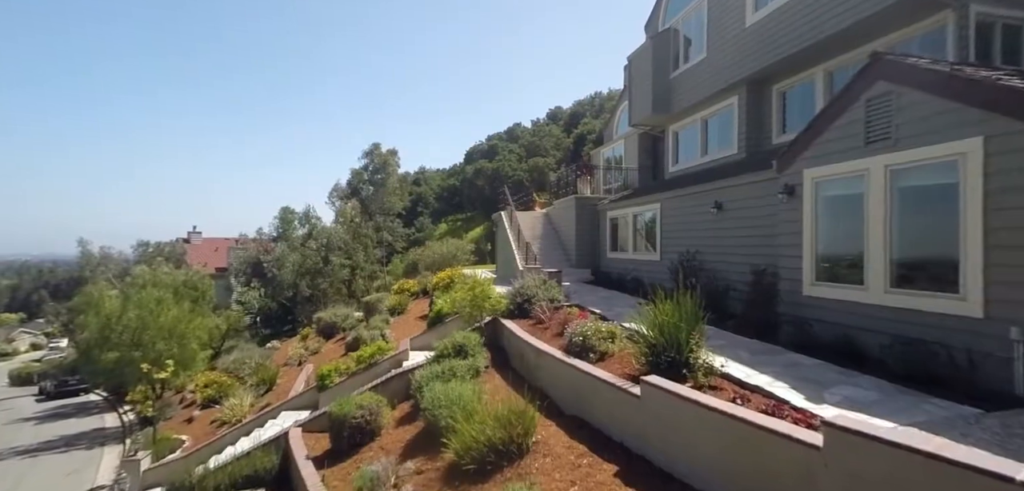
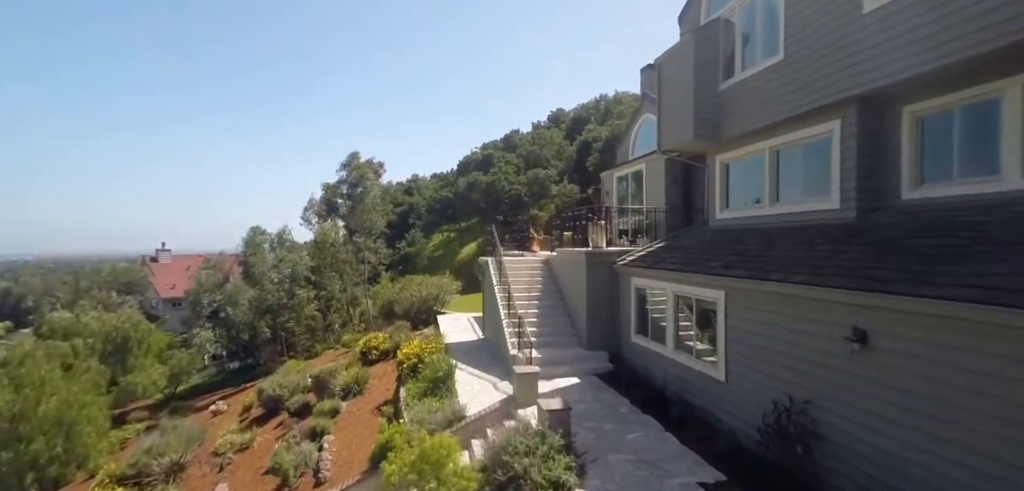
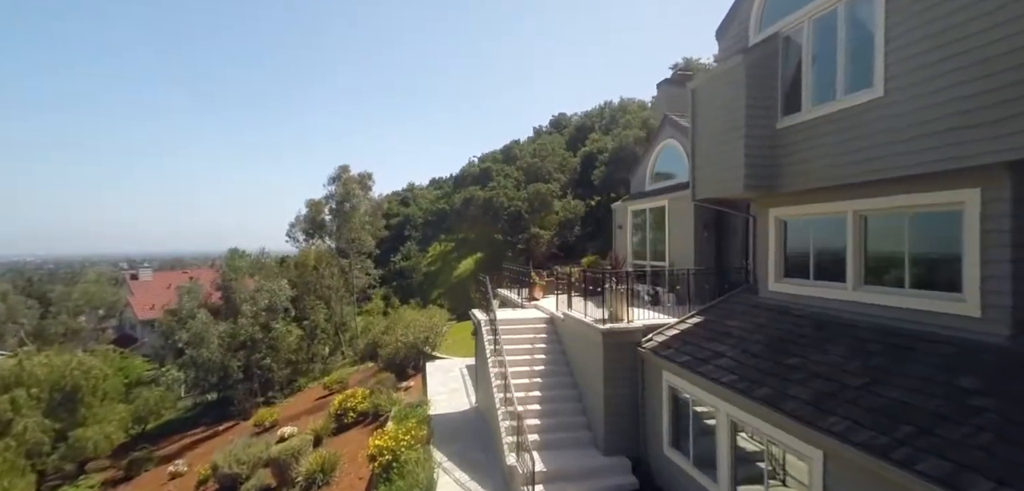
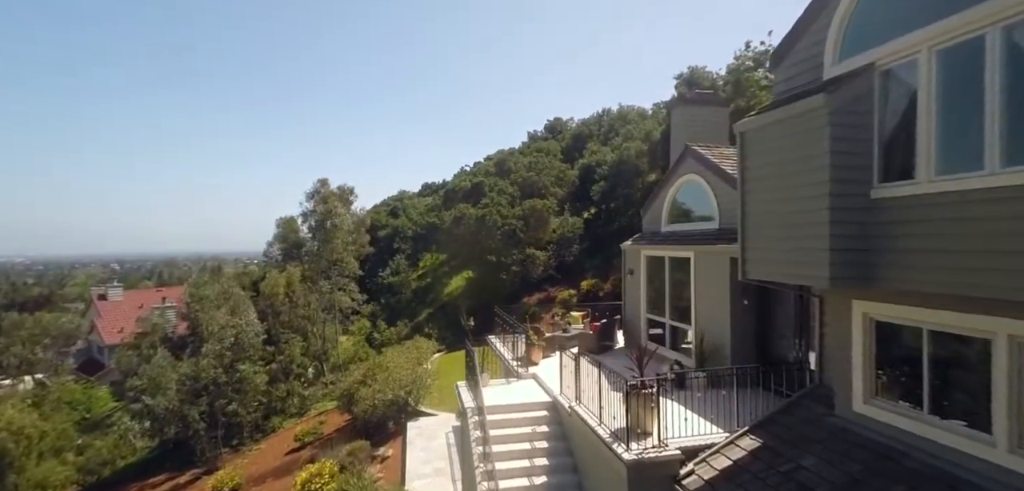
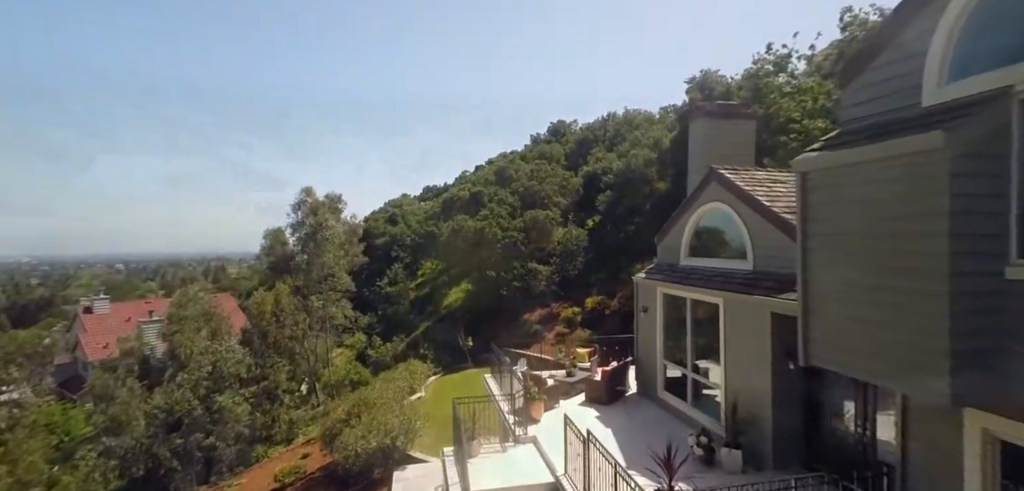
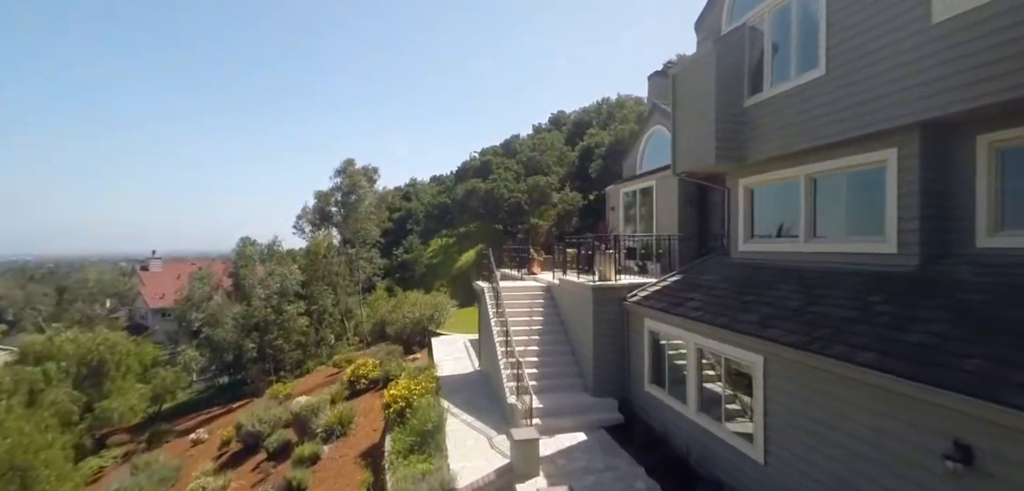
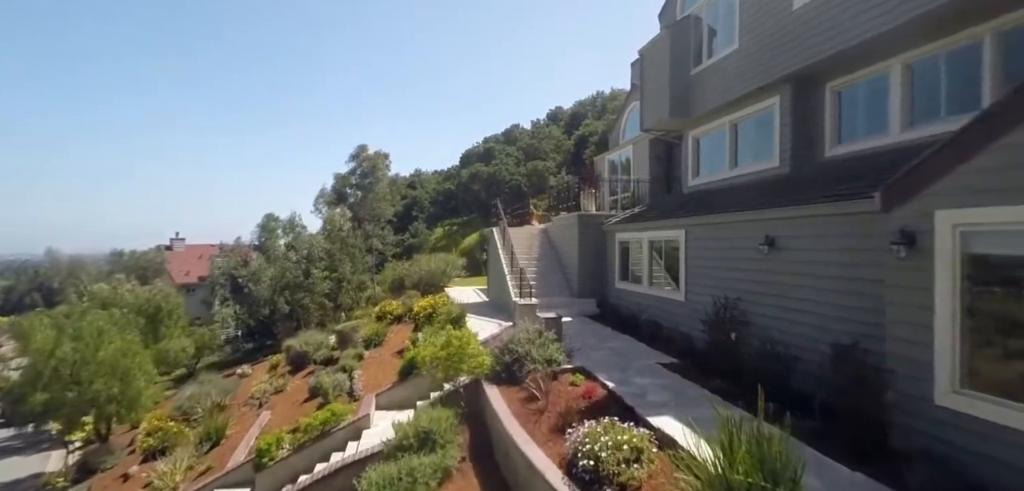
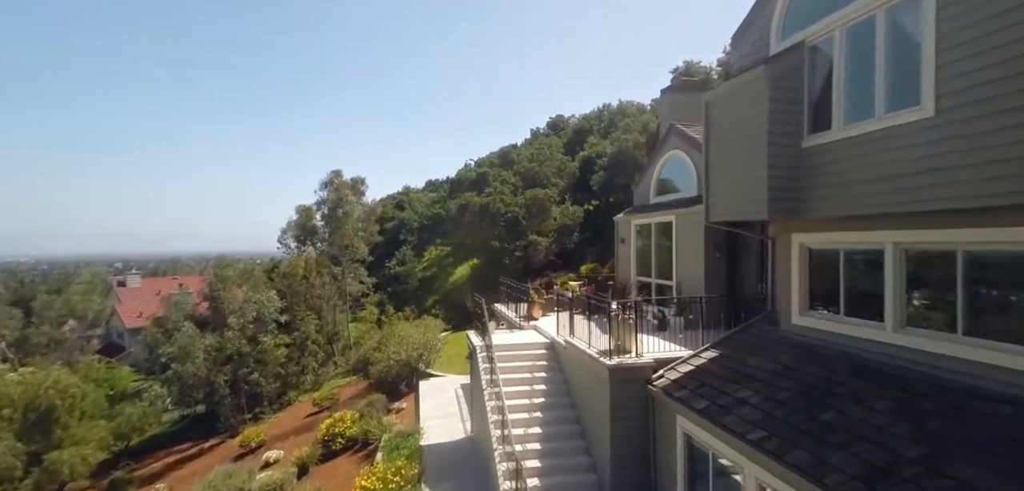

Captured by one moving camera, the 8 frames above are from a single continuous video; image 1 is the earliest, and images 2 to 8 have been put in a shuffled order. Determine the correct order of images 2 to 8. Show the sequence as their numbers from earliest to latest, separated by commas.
7, 2, 6, 3, 8, 4, 5
